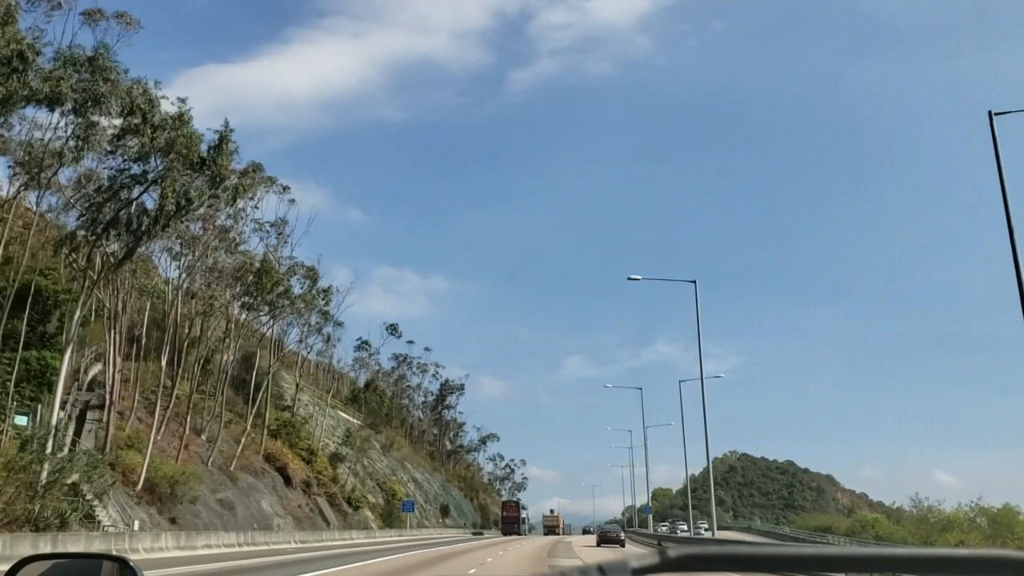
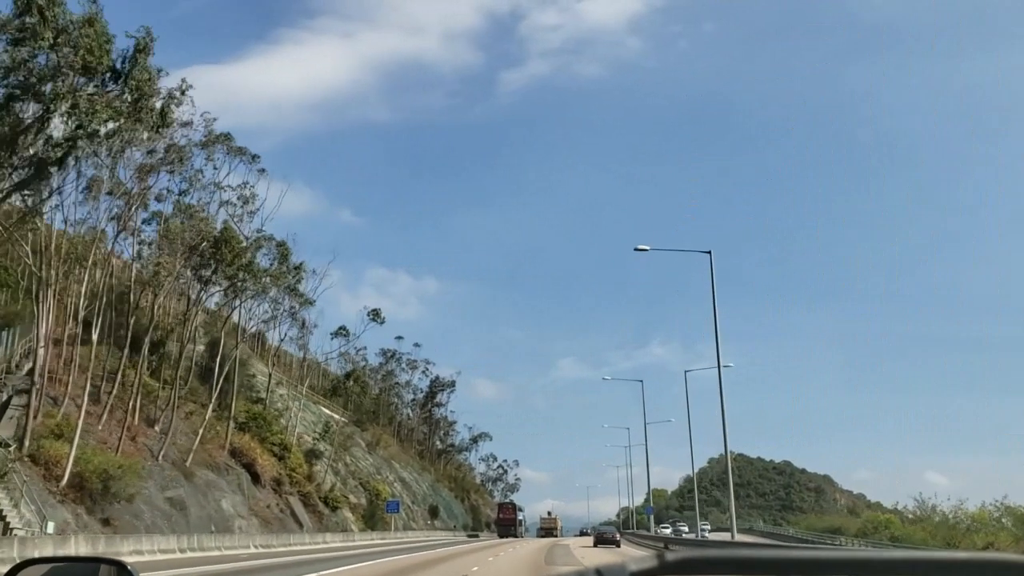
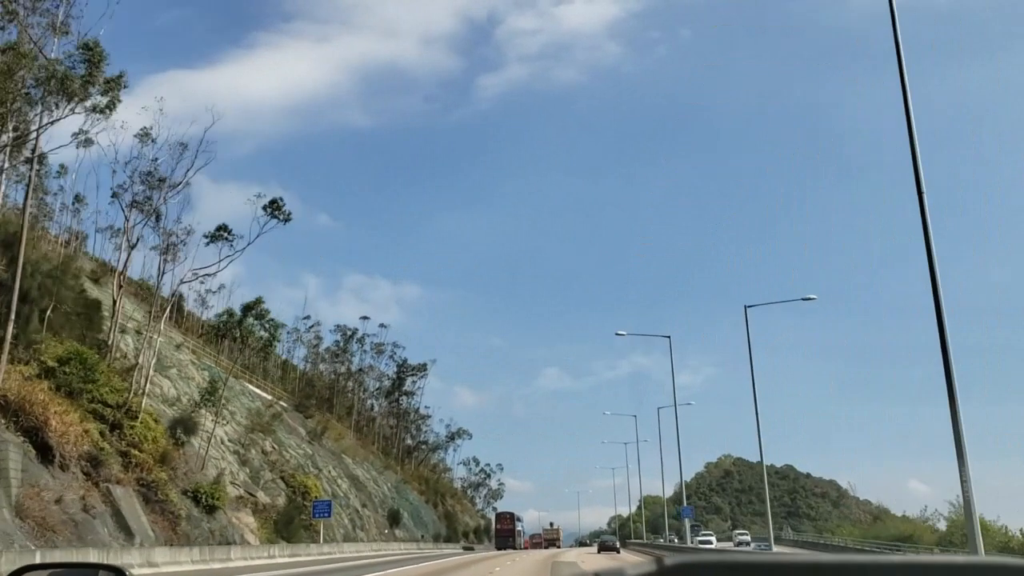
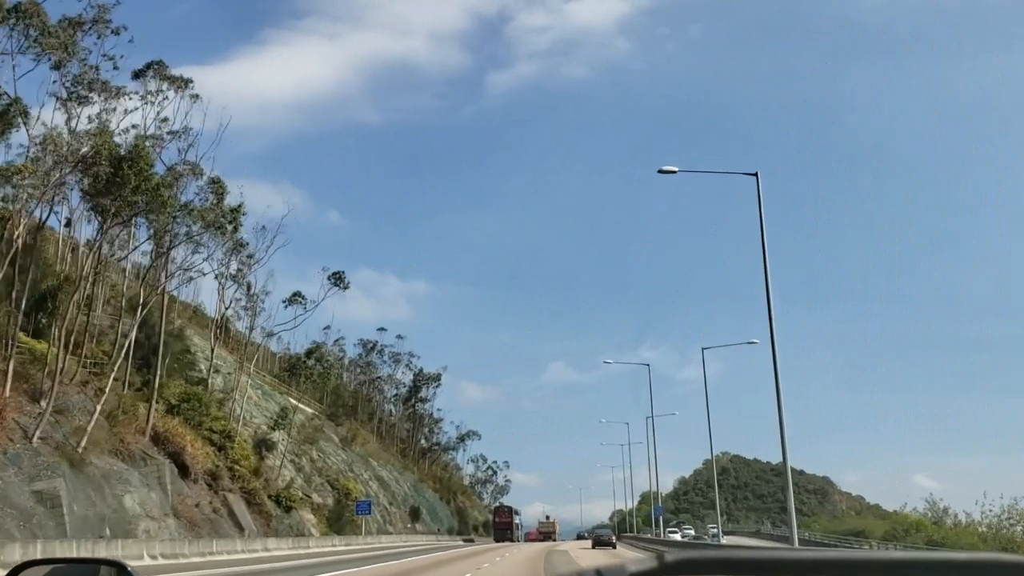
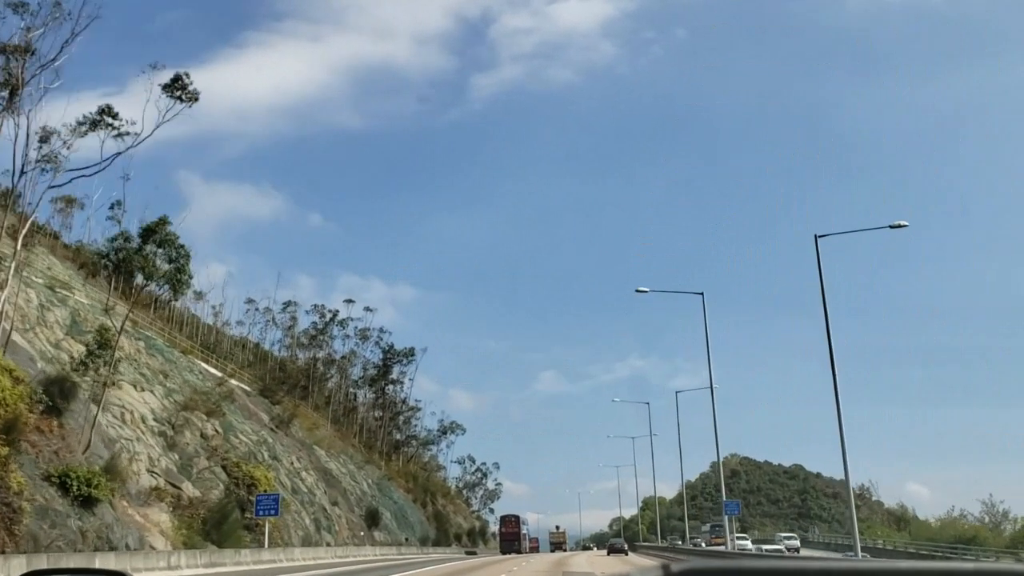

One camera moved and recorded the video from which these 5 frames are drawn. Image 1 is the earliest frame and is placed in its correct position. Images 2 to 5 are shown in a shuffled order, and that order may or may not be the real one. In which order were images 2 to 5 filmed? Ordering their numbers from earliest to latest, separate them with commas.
2, 4, 3, 5
